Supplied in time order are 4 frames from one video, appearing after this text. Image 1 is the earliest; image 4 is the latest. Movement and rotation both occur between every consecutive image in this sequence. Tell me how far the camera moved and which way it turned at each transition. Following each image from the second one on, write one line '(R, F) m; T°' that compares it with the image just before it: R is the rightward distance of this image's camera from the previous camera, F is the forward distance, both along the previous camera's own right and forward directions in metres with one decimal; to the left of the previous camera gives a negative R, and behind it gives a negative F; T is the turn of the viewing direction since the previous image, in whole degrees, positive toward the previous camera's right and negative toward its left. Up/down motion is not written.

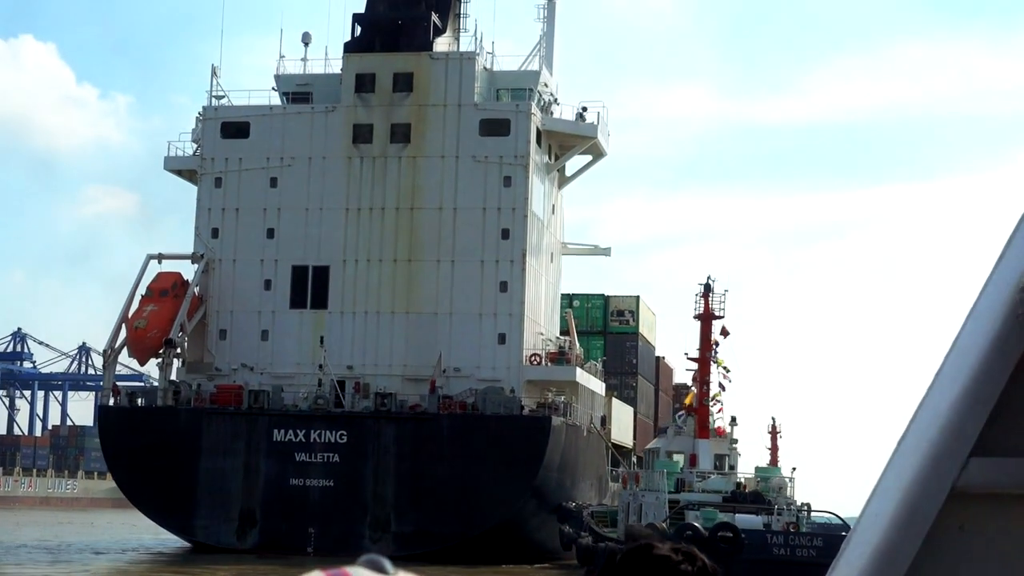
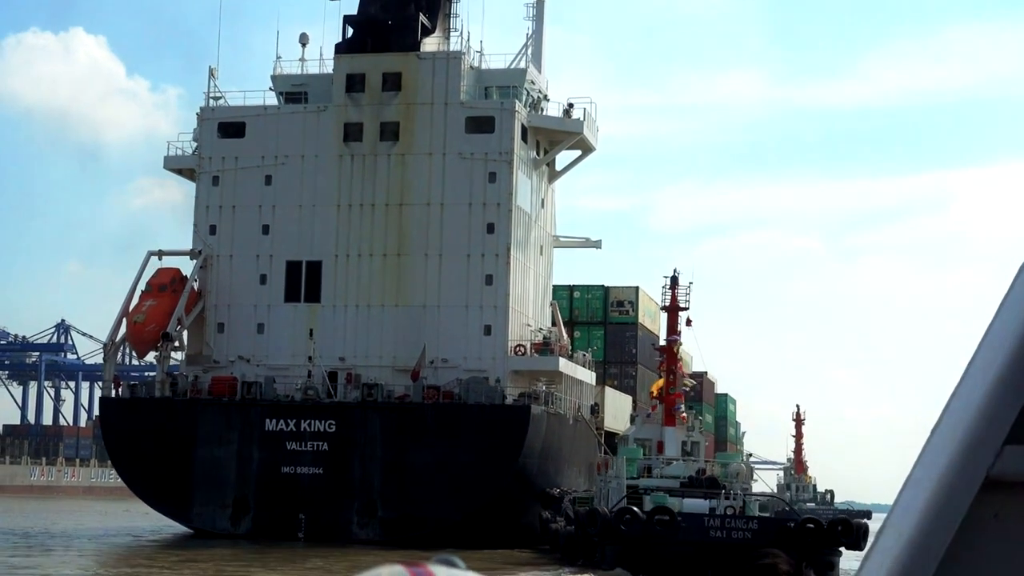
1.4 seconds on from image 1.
(+0.7, -0.5) m; -2°
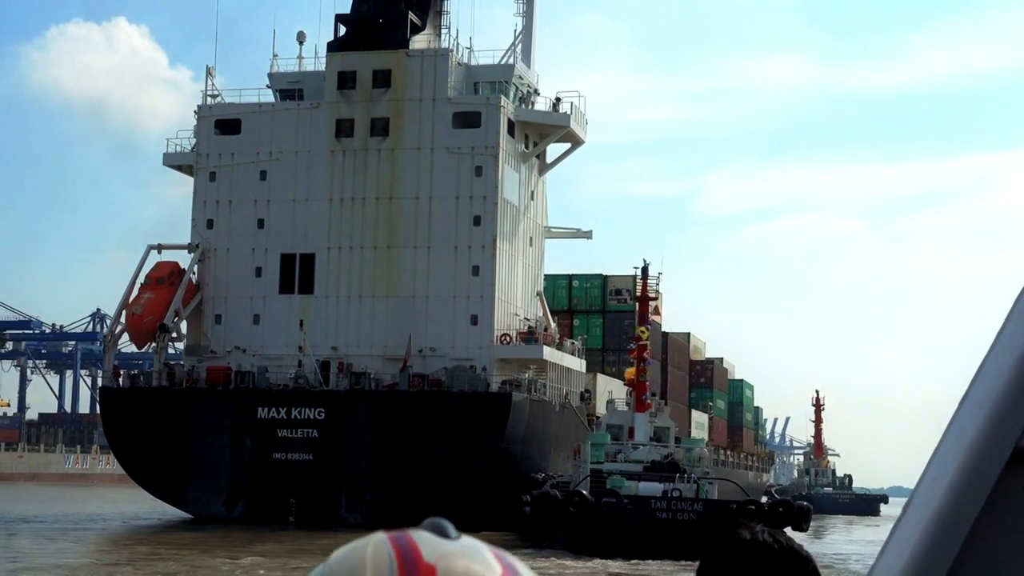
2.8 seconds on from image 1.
(+0.6, -0.5) m; -1°
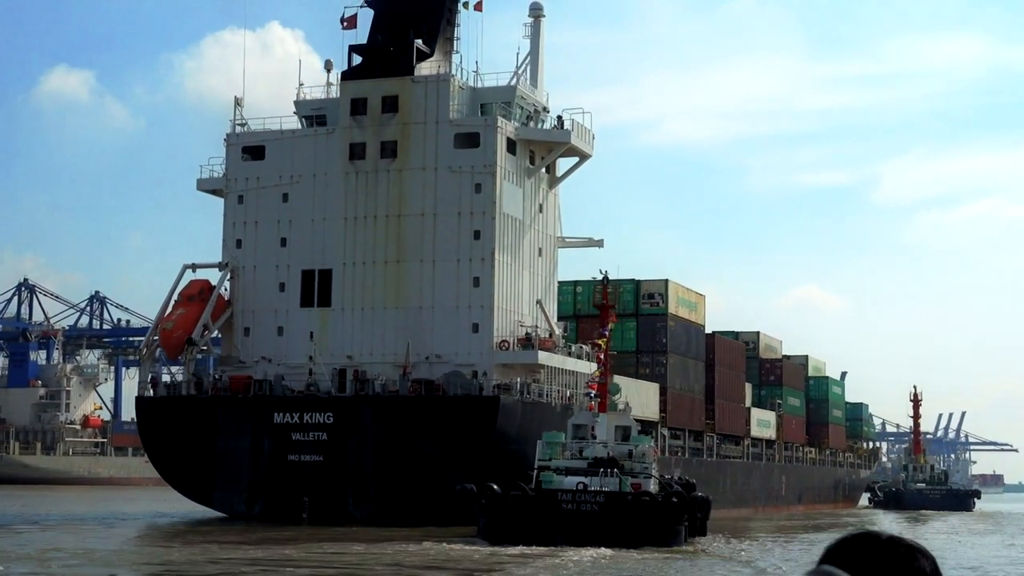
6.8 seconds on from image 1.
(+1.8, -1.0) m; -5°
